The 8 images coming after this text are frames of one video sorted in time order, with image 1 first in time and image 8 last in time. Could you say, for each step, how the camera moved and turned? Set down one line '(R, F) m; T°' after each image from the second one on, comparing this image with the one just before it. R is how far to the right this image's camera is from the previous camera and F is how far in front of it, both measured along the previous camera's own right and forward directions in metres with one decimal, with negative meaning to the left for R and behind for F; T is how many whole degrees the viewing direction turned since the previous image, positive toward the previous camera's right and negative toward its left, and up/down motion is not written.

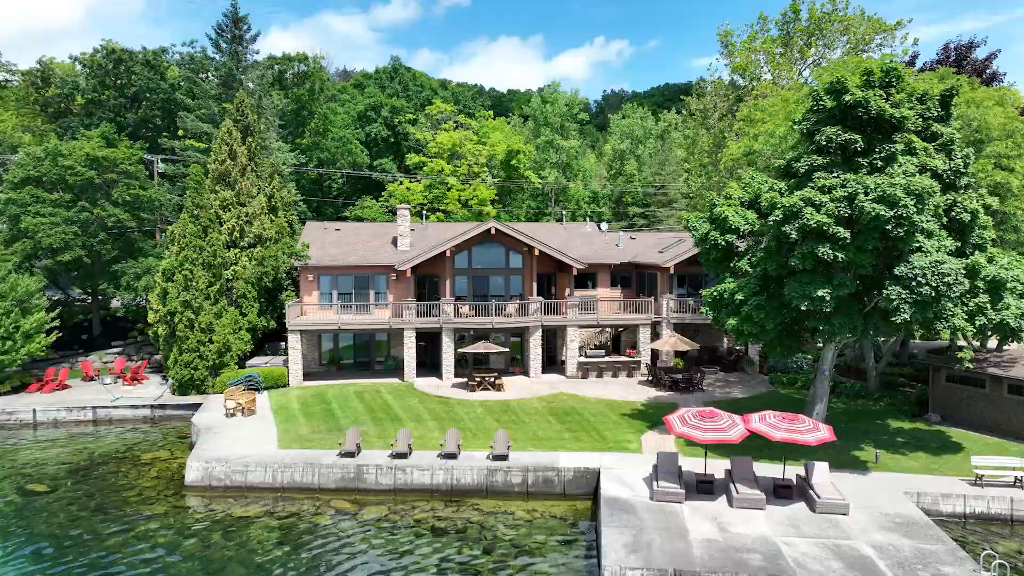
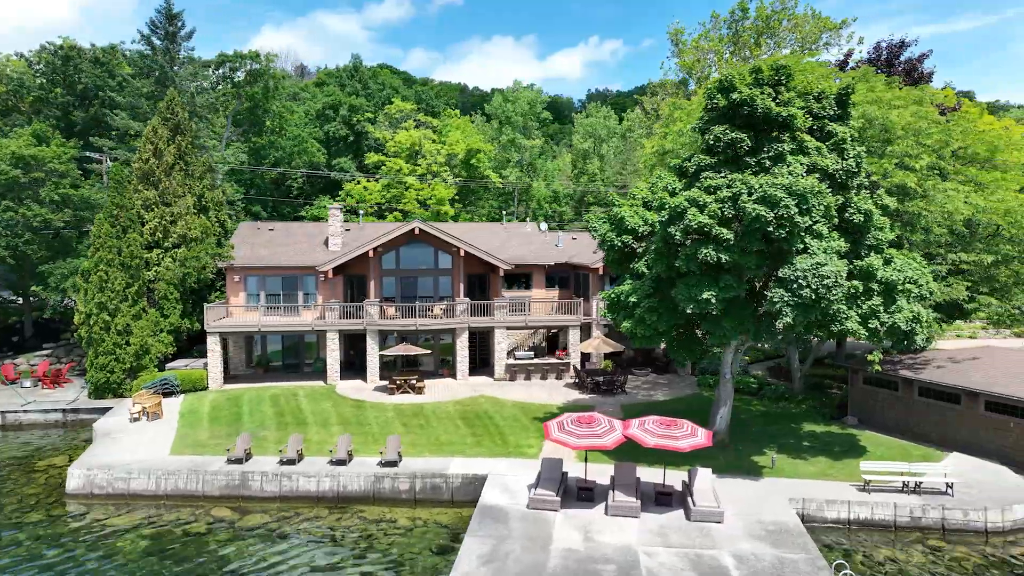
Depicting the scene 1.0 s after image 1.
(+3.8, +0.5) m; +1°
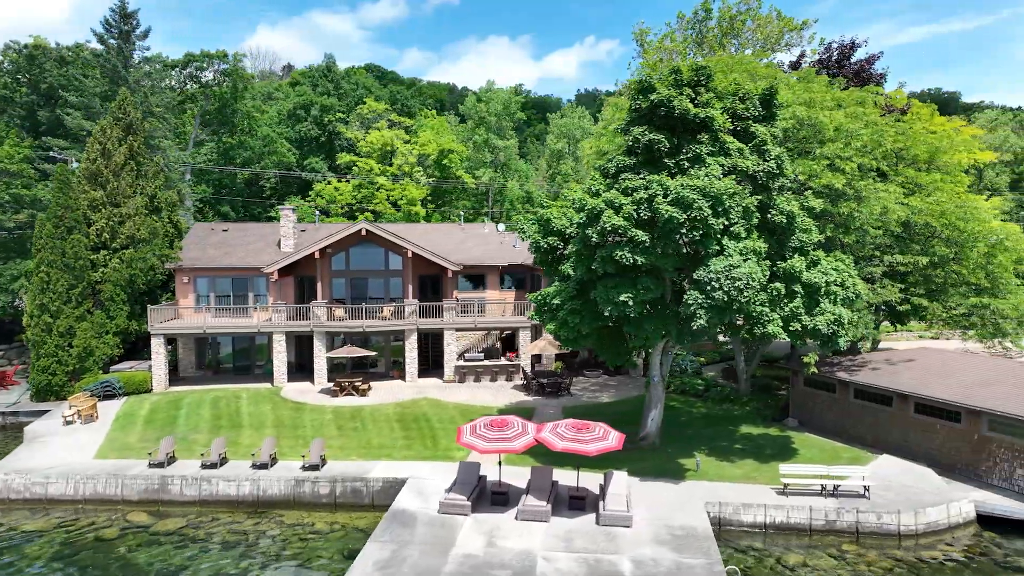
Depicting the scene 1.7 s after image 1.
(+2.6, +0.2) m; 0°
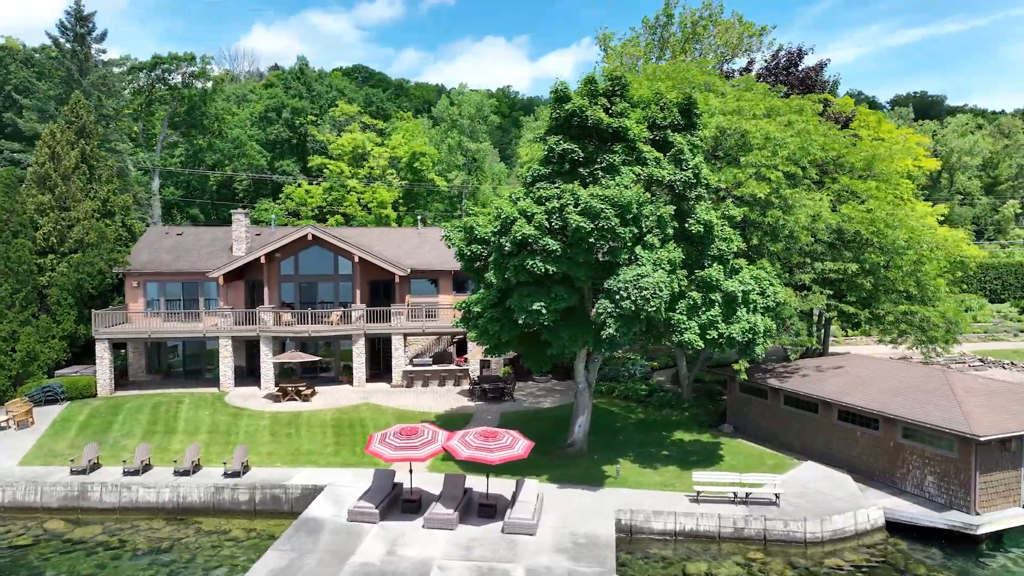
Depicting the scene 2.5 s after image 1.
(+2.7, -0.1) m; 0°
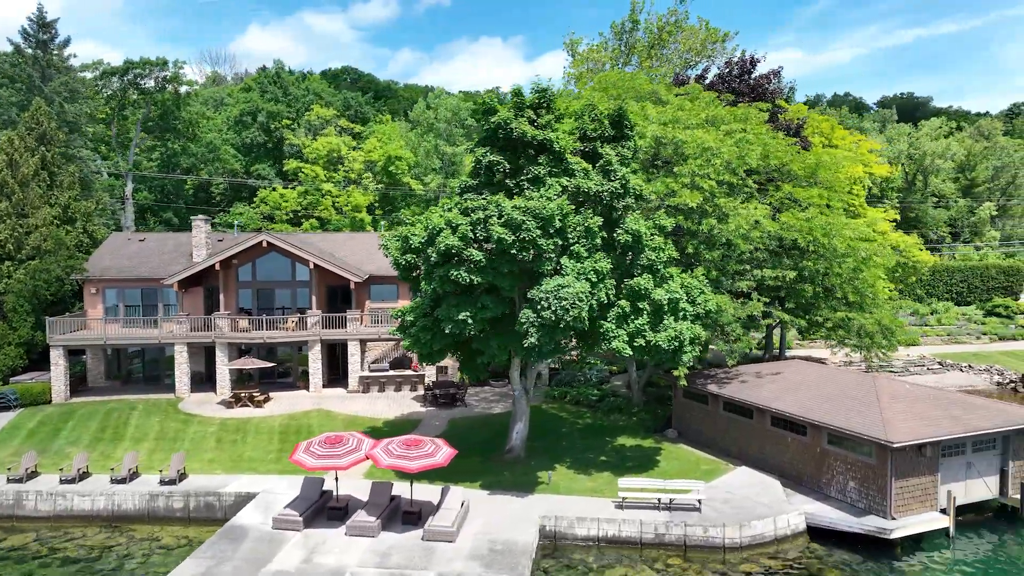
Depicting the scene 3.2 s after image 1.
(+2.3, -0.3) m; 0°
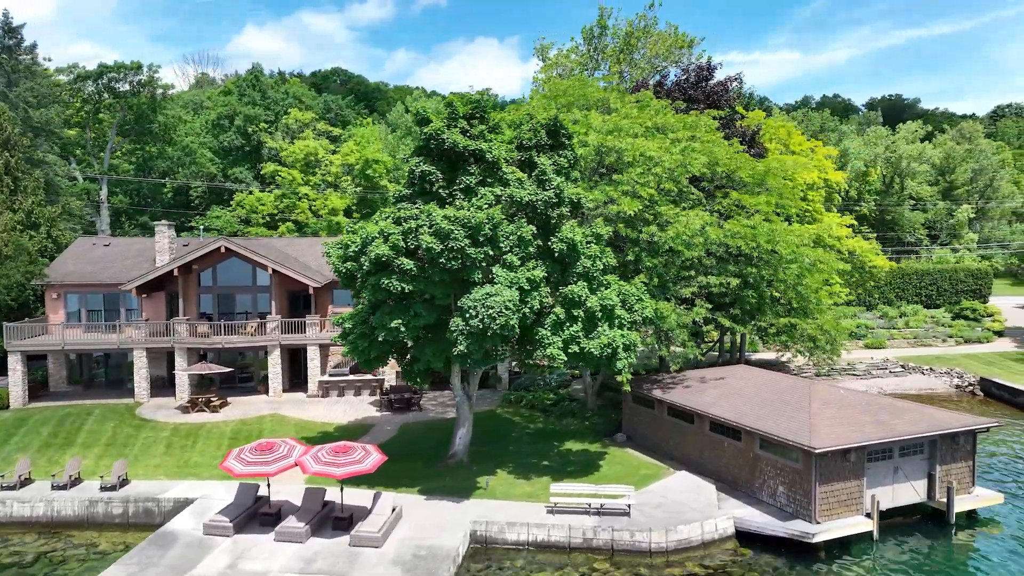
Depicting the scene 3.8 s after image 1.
(+2.2, -0.3) m; 0°
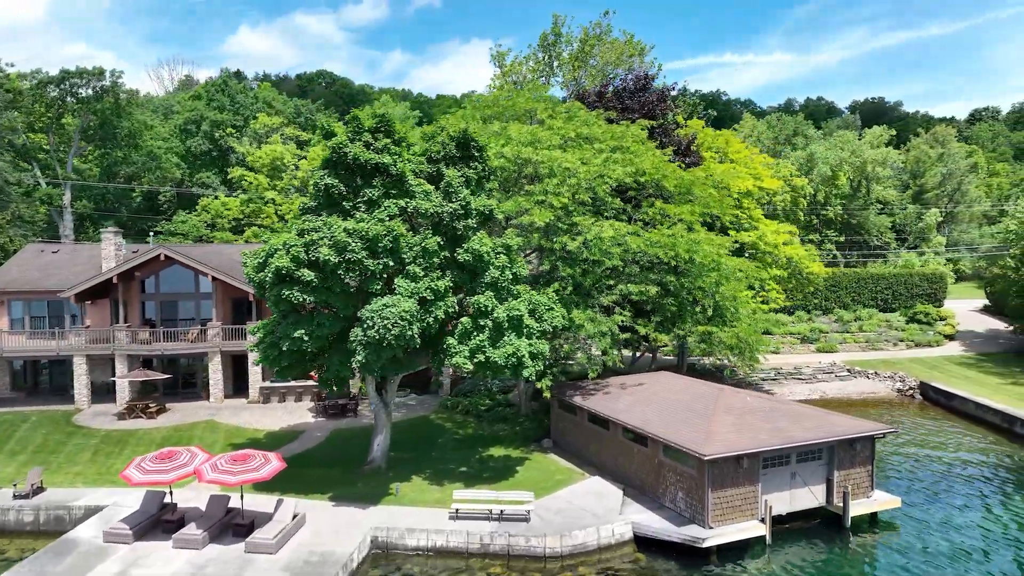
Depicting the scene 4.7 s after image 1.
(+3.3, -0.4) m; 0°
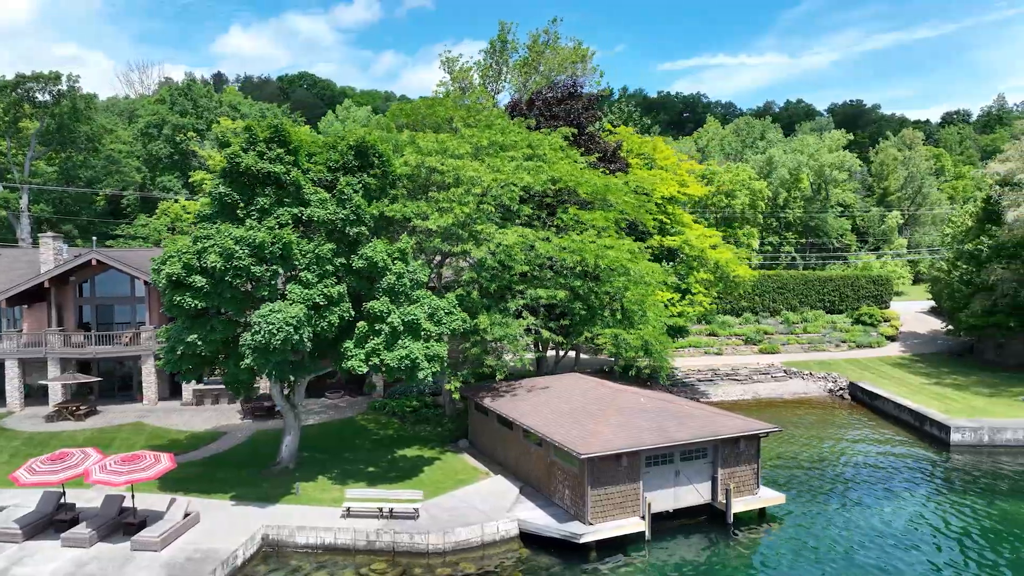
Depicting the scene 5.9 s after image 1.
(+3.8, -0.7) m; +1°
